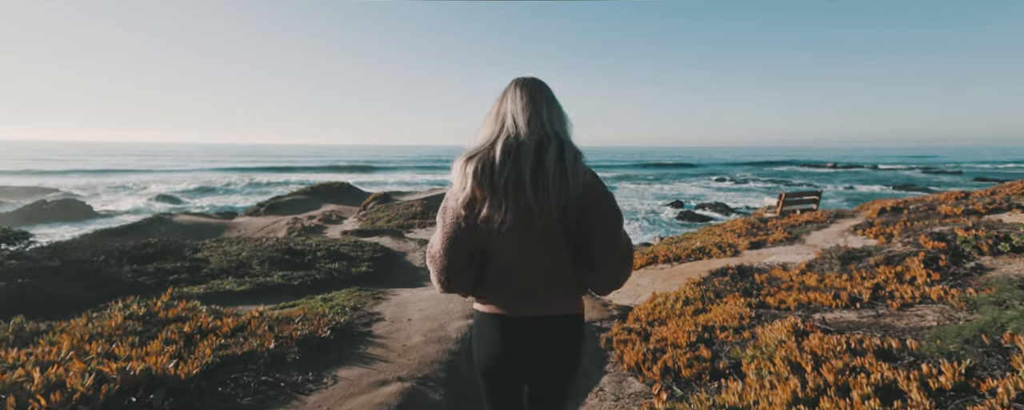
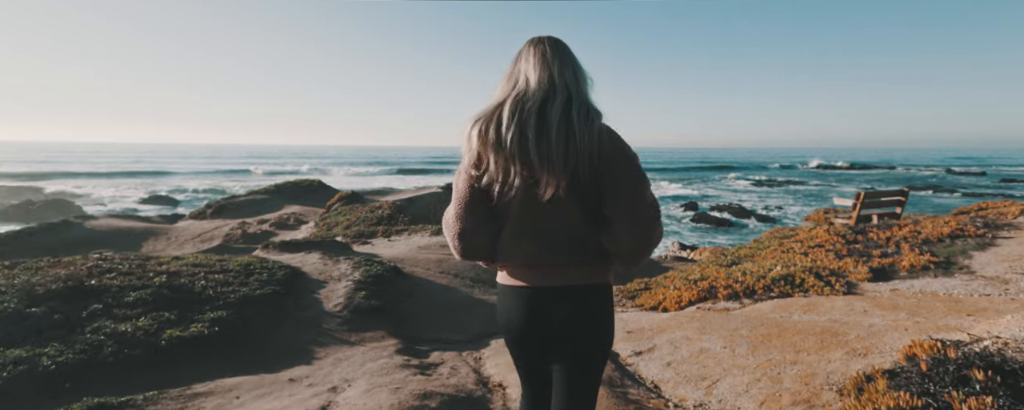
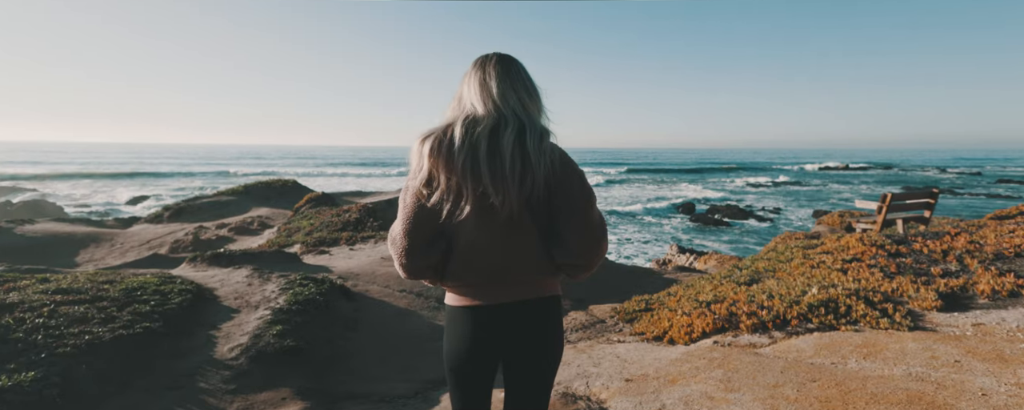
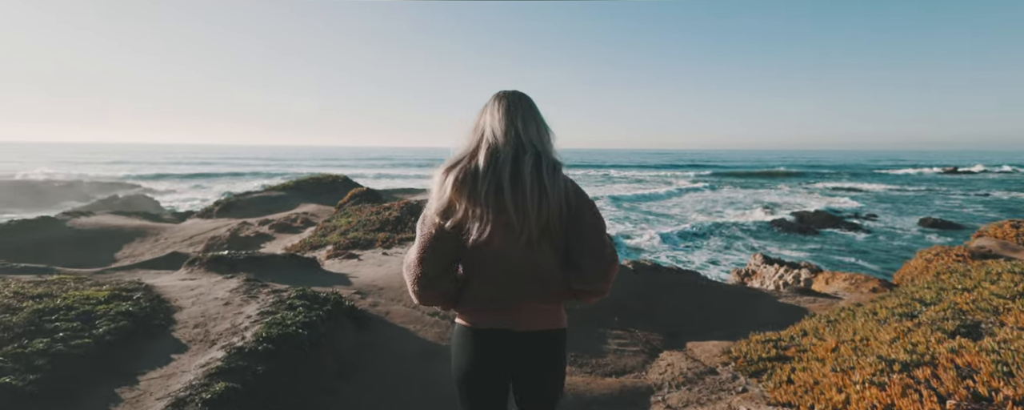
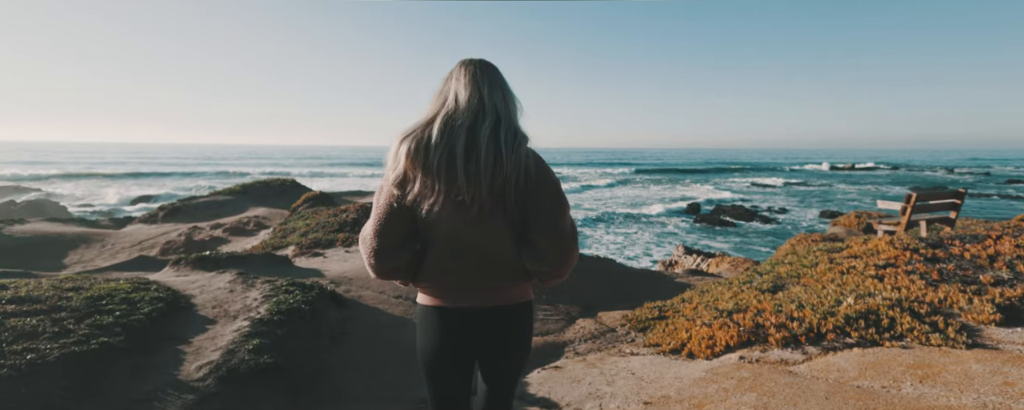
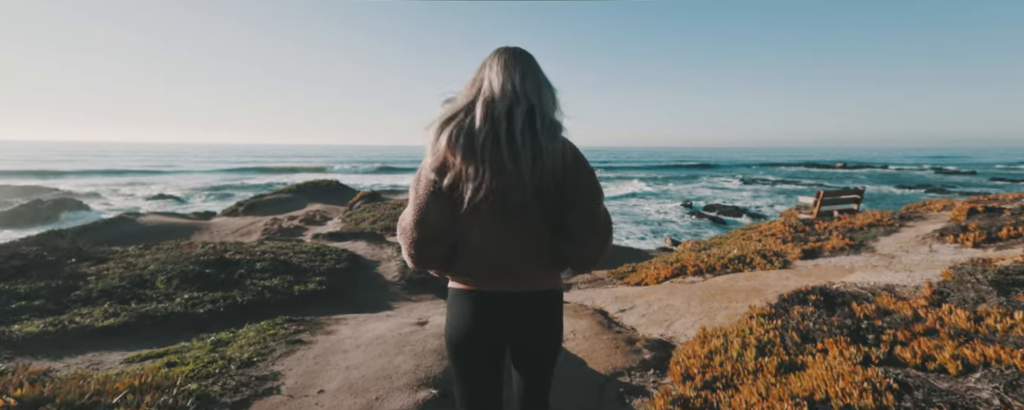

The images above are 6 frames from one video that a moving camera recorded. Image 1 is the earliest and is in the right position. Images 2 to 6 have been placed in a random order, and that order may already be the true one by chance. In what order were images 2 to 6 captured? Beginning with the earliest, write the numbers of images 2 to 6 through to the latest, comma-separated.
6, 2, 3, 5, 4
